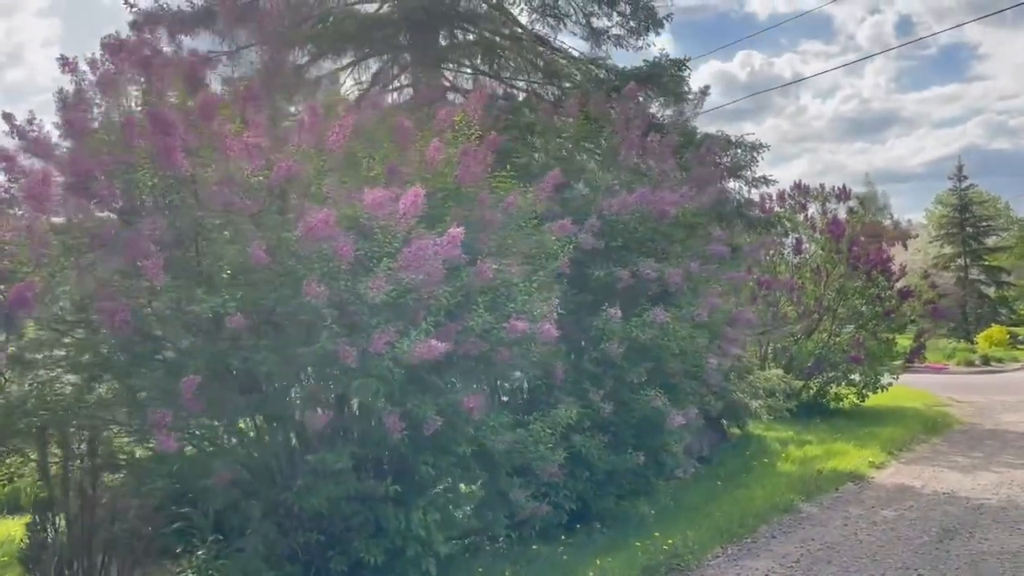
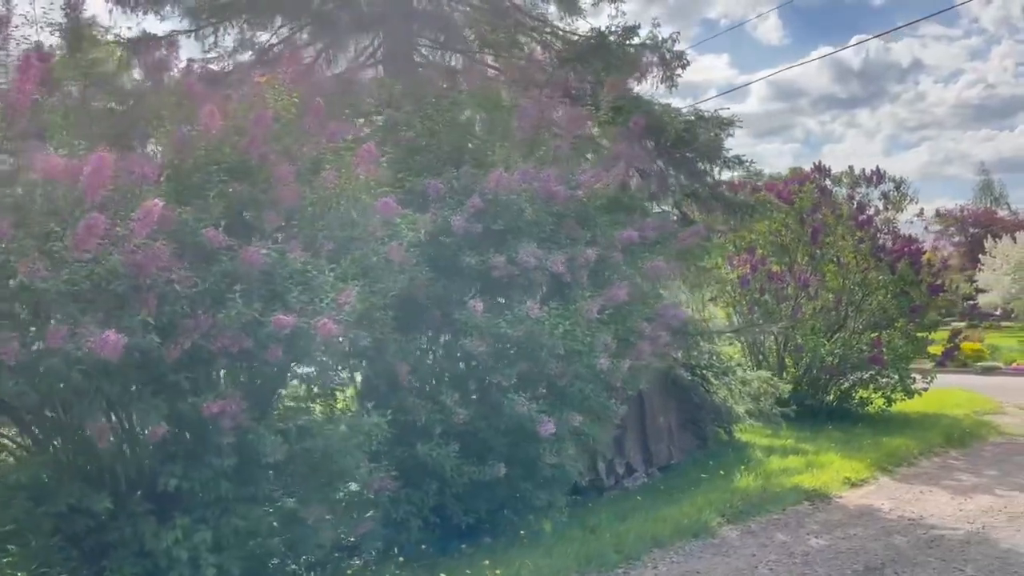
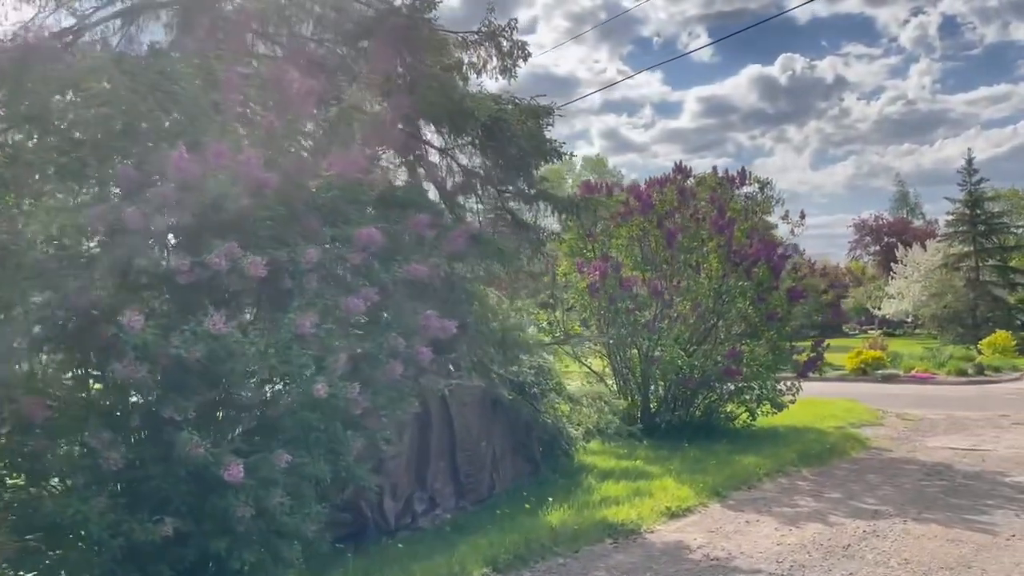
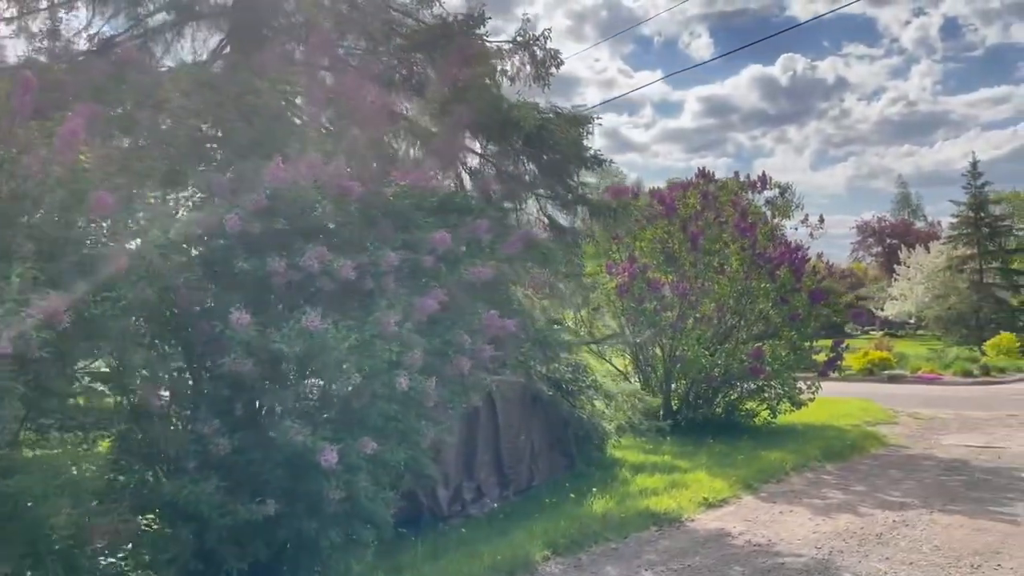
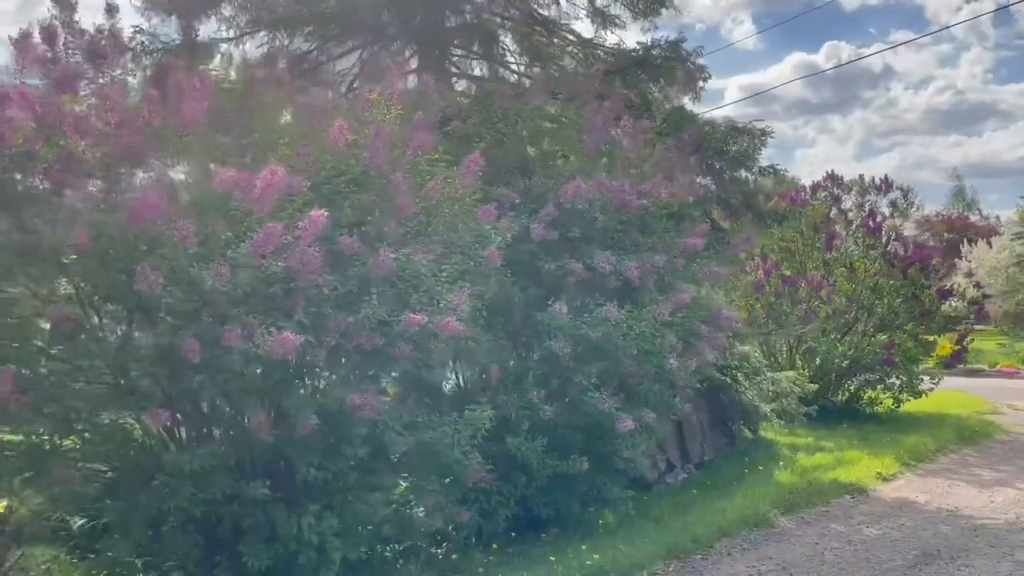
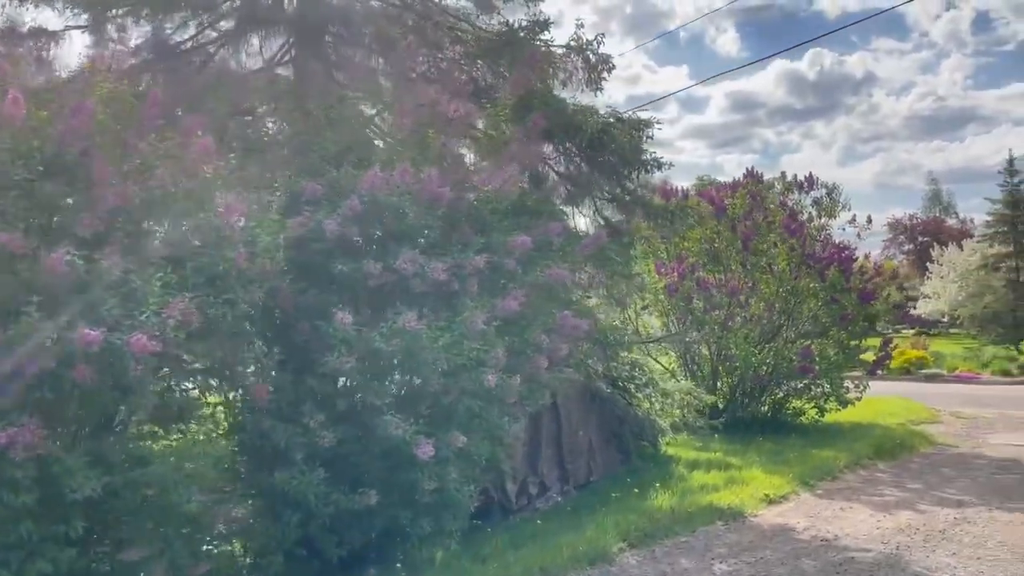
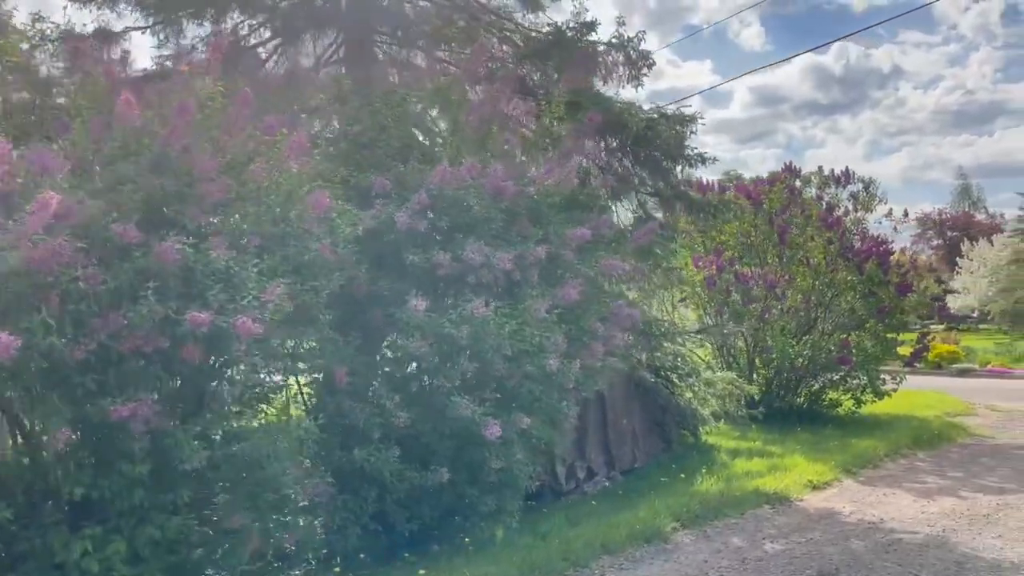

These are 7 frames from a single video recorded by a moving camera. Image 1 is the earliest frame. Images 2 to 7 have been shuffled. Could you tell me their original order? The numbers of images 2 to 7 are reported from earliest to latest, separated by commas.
5, 2, 7, 6, 4, 3
